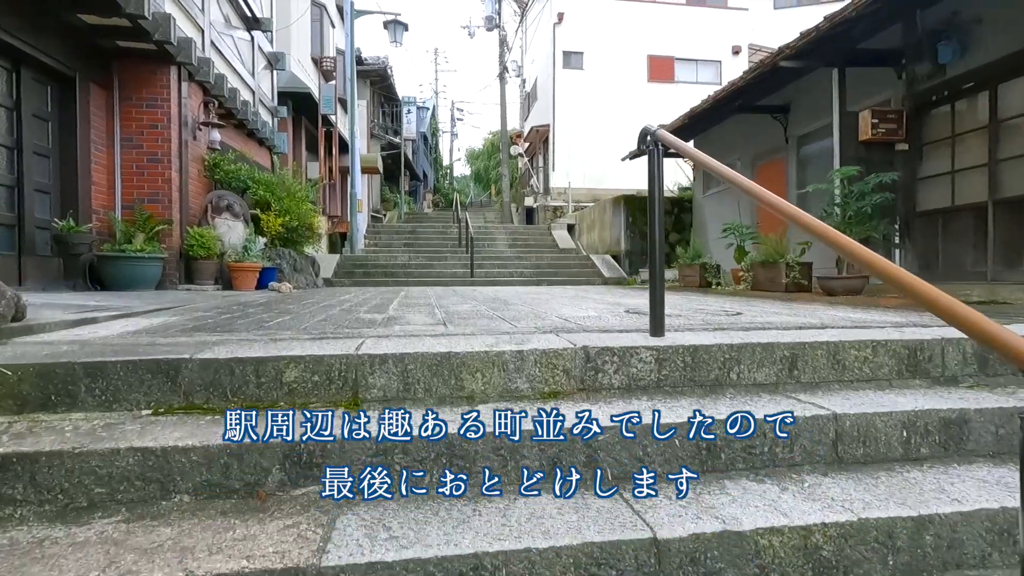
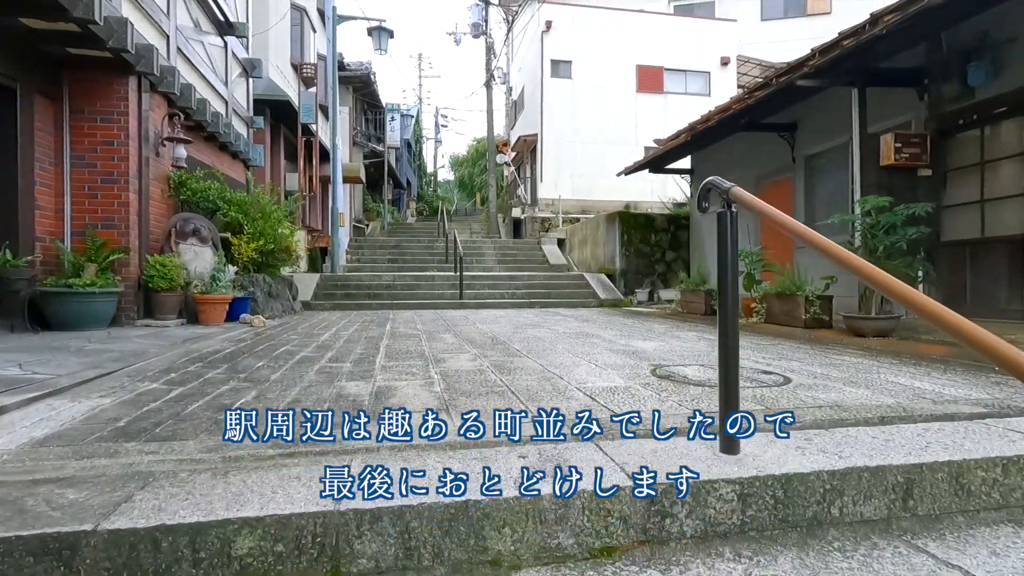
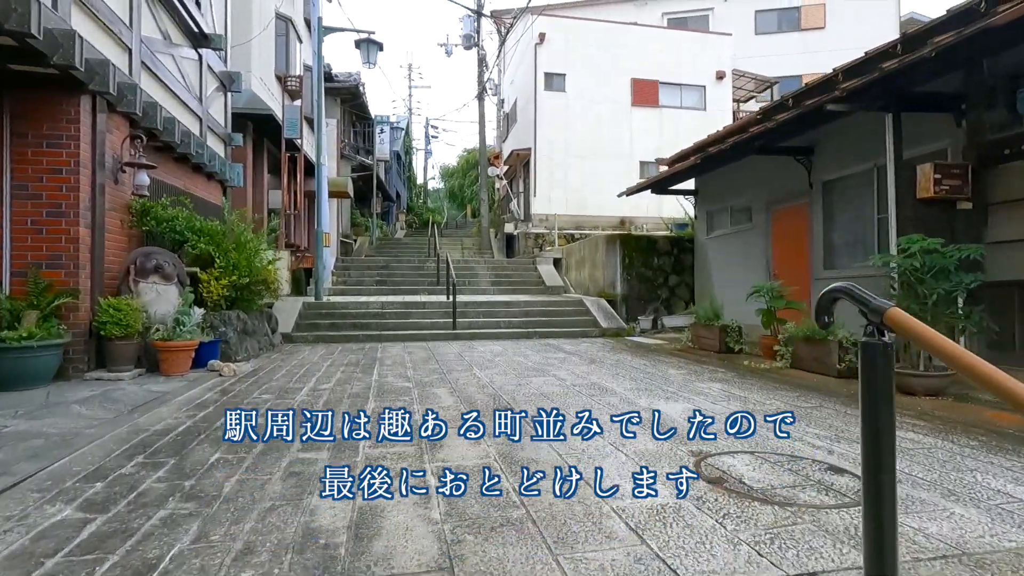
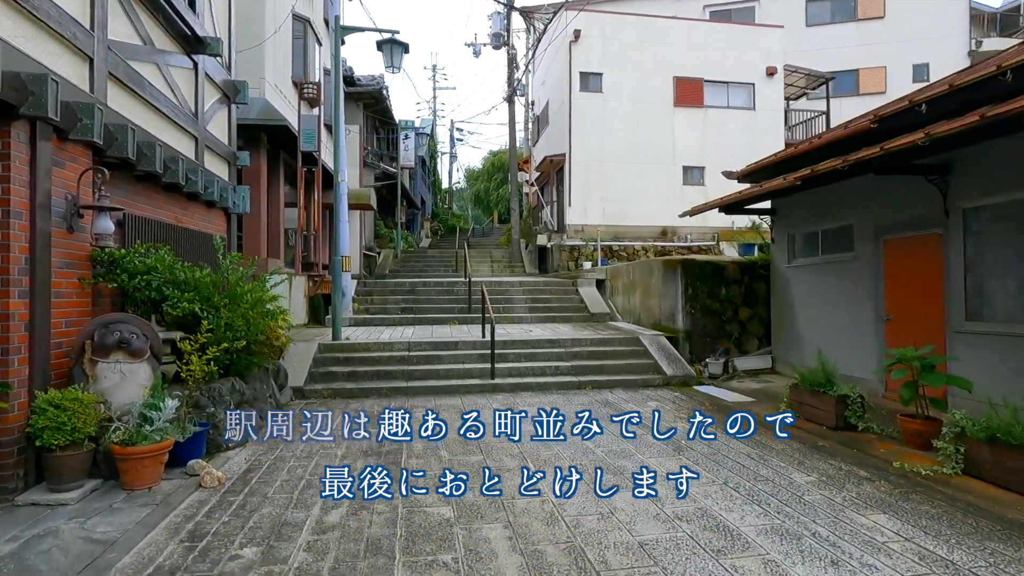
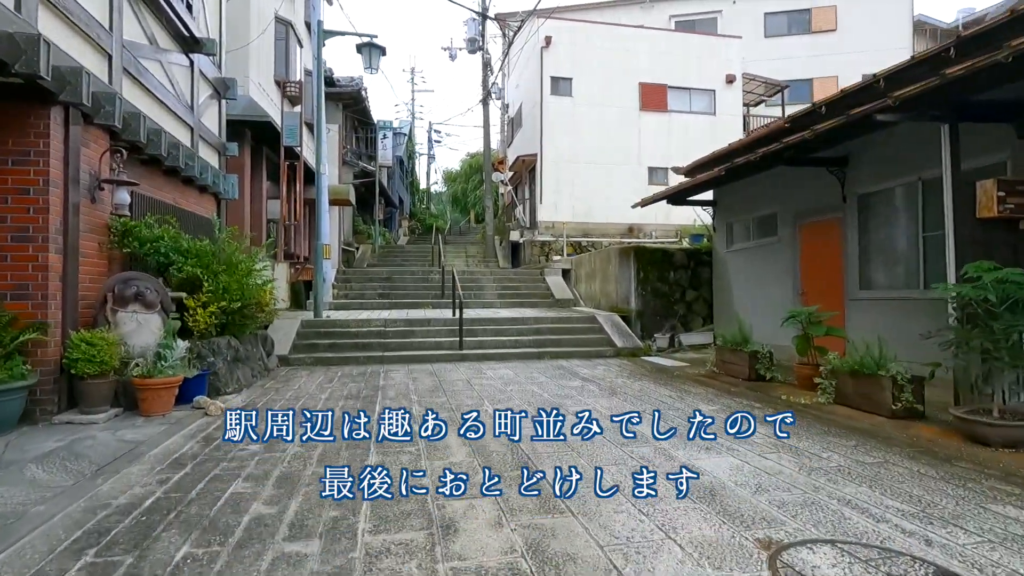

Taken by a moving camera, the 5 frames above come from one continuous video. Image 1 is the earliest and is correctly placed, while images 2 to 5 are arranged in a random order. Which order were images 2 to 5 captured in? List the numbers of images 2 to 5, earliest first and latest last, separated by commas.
2, 3, 5, 4
